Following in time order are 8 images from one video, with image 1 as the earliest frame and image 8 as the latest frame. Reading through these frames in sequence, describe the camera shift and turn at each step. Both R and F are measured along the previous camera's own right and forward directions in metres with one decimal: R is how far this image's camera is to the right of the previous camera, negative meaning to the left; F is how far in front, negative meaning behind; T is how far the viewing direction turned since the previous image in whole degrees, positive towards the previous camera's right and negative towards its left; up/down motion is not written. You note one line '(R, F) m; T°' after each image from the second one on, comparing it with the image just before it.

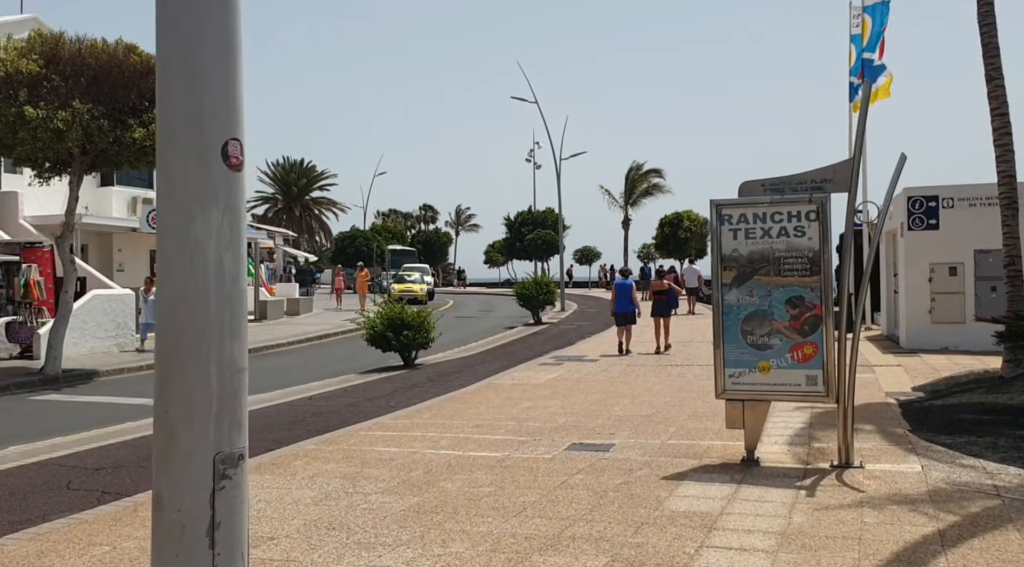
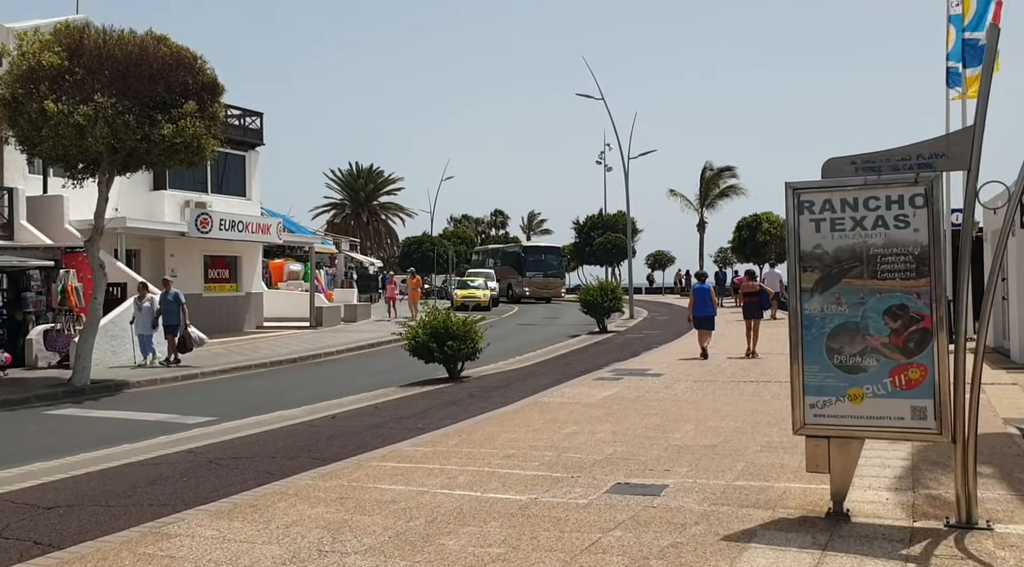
(+0.3, +1.5) m; -5°
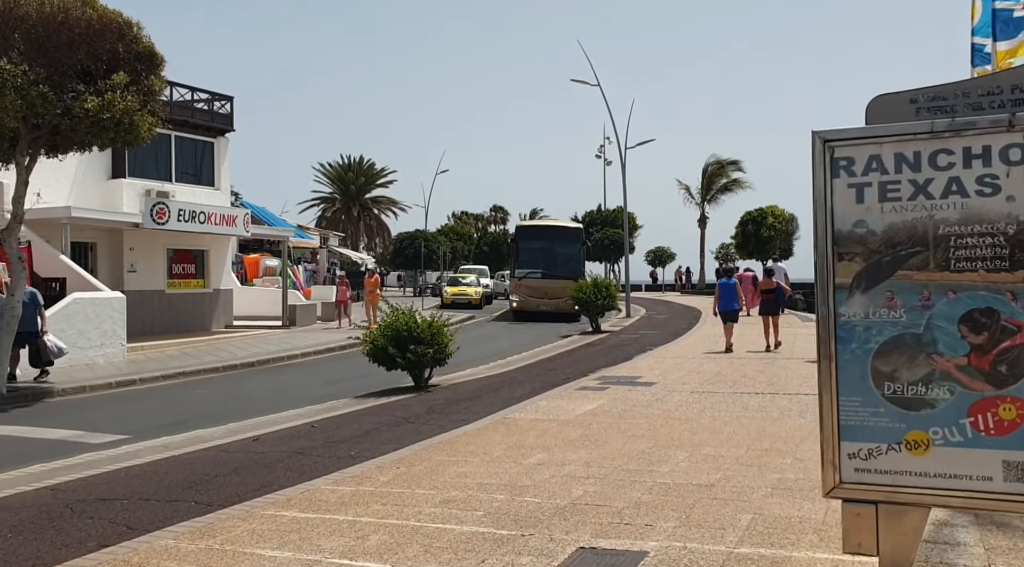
(+0.4, +1.9) m; 0°
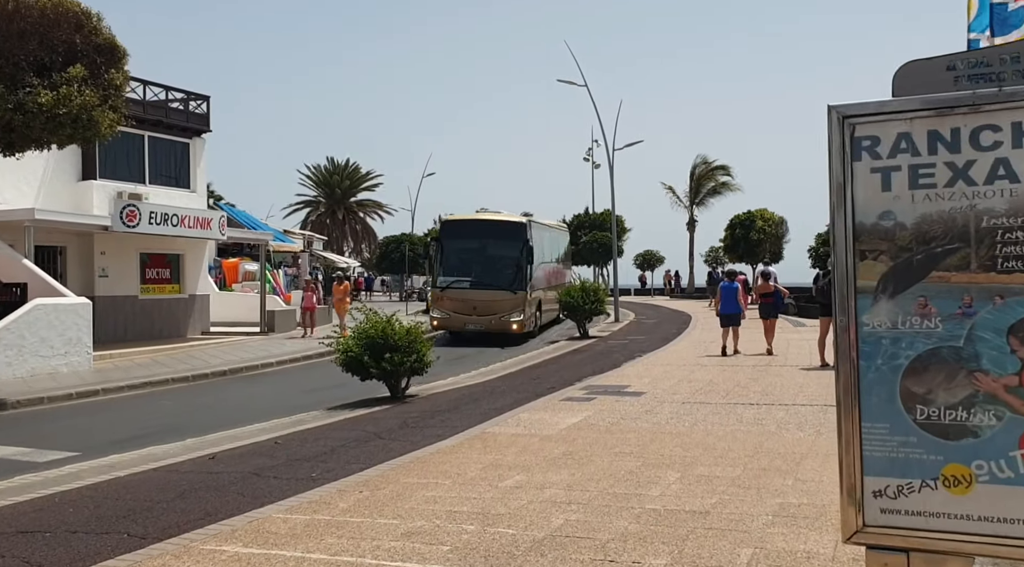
(+0.1, +0.7) m; +1°
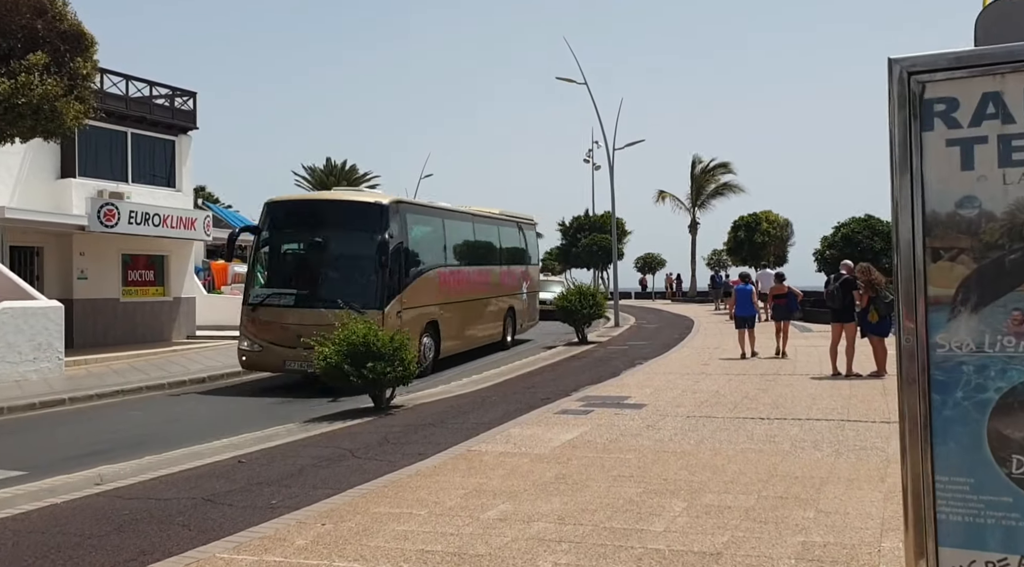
(+0.1, +0.9) m; 0°
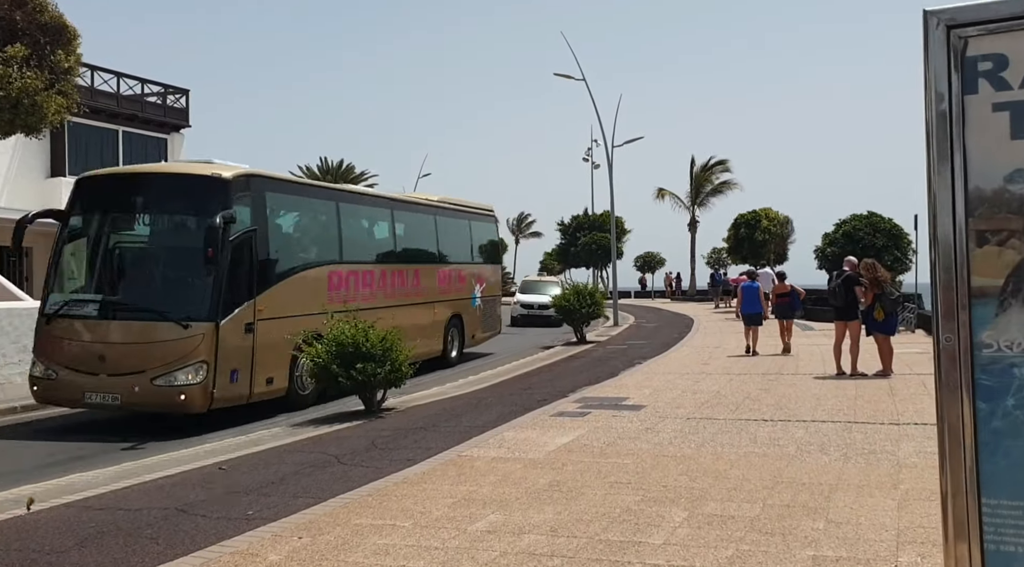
(+0.1, +0.4) m; 0°
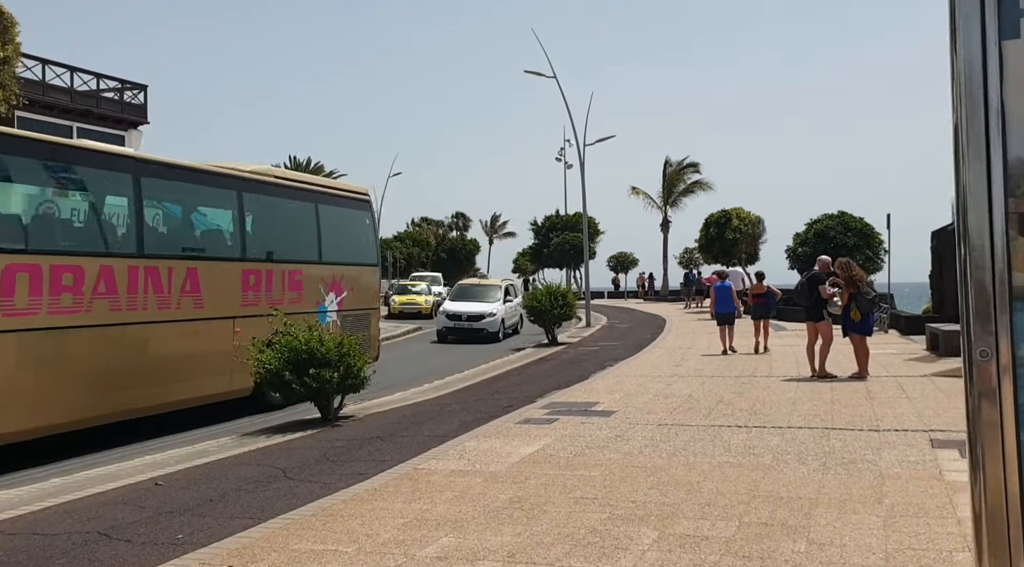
(+0.1, +0.5) m; +2°
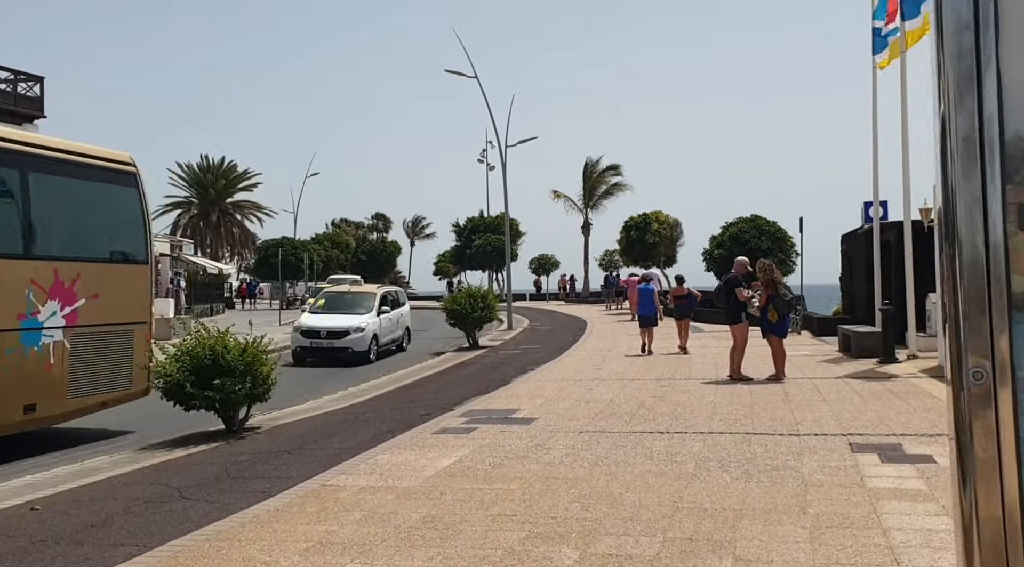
(+0.1, +0.4) m; +5°
